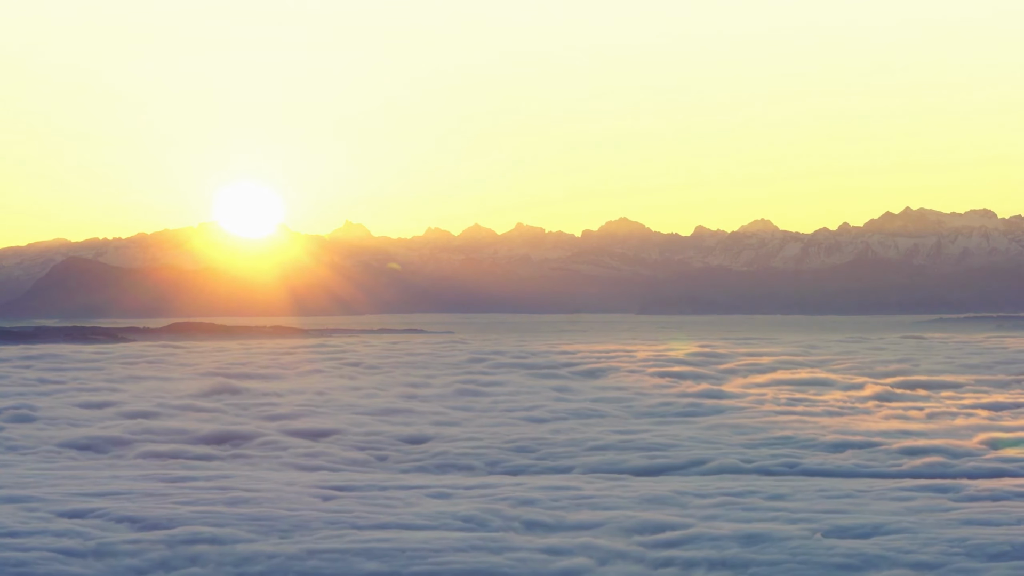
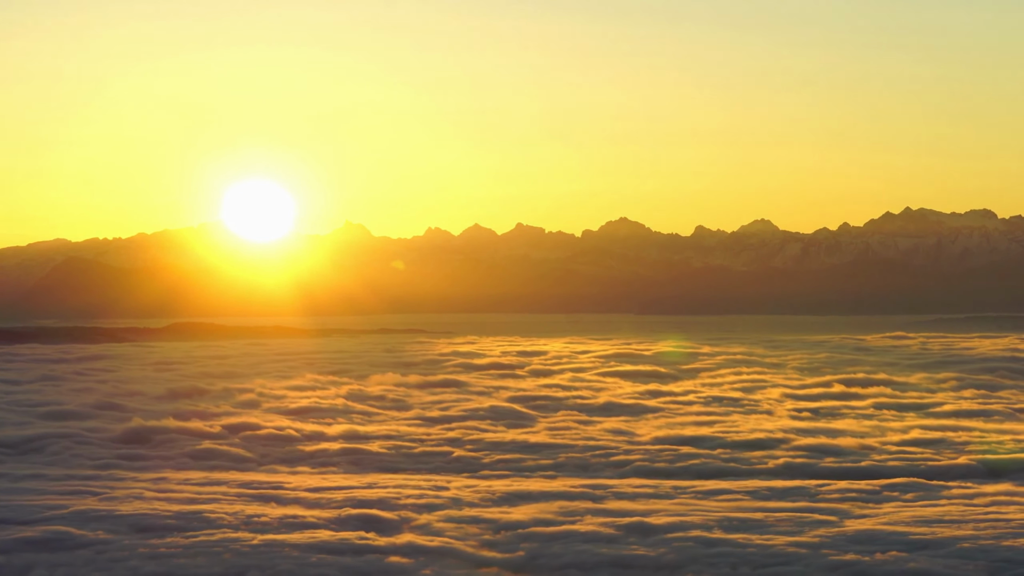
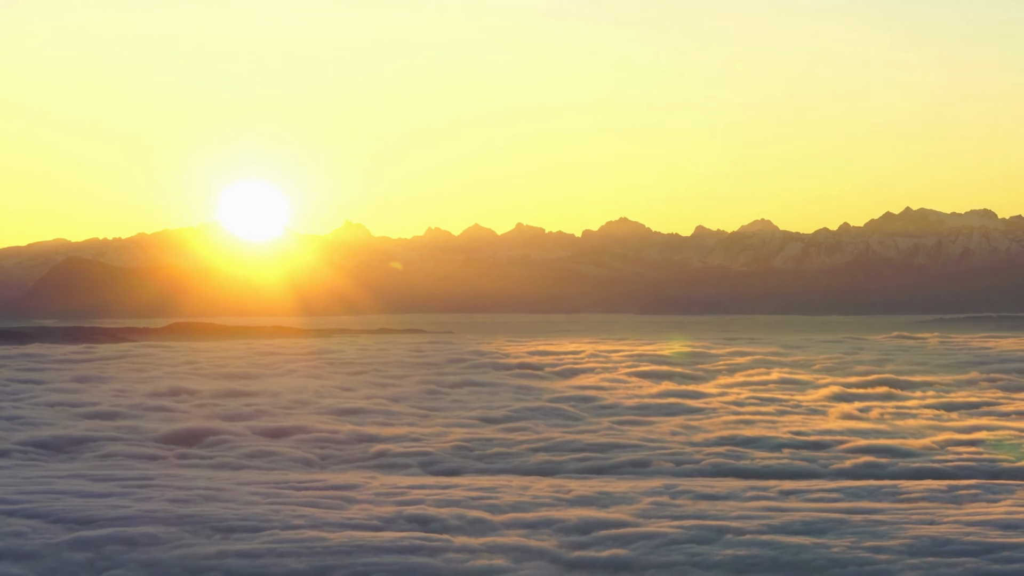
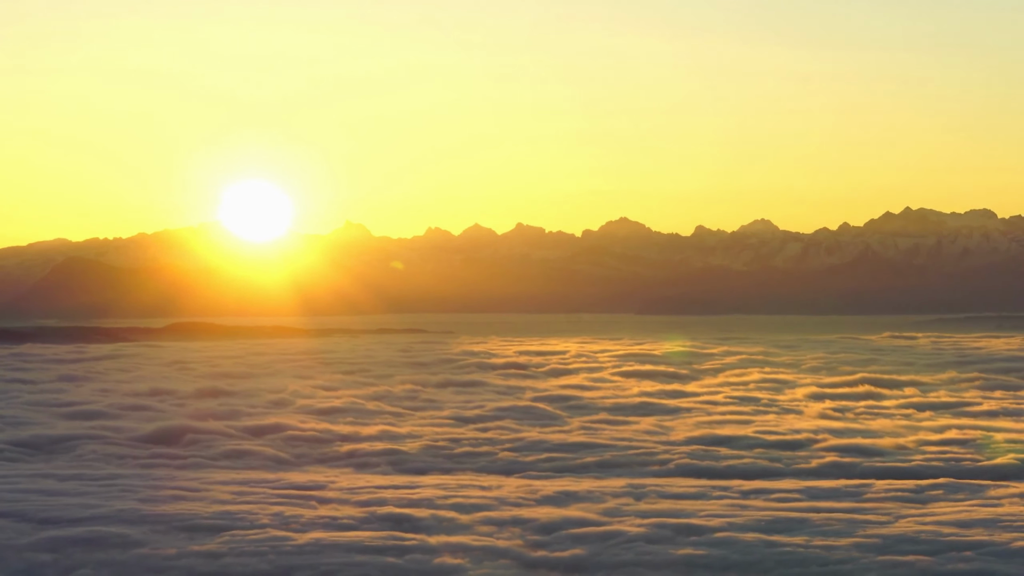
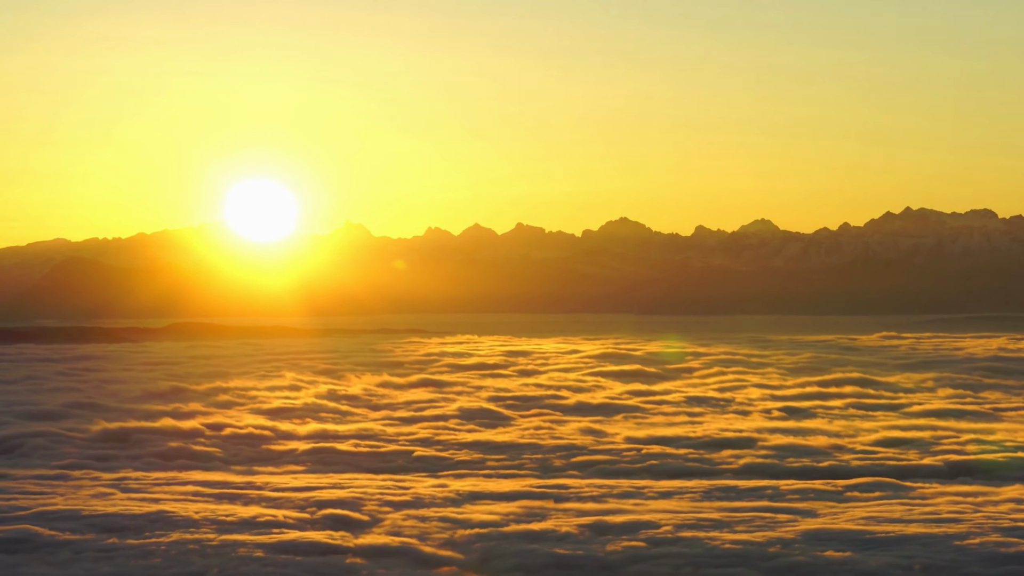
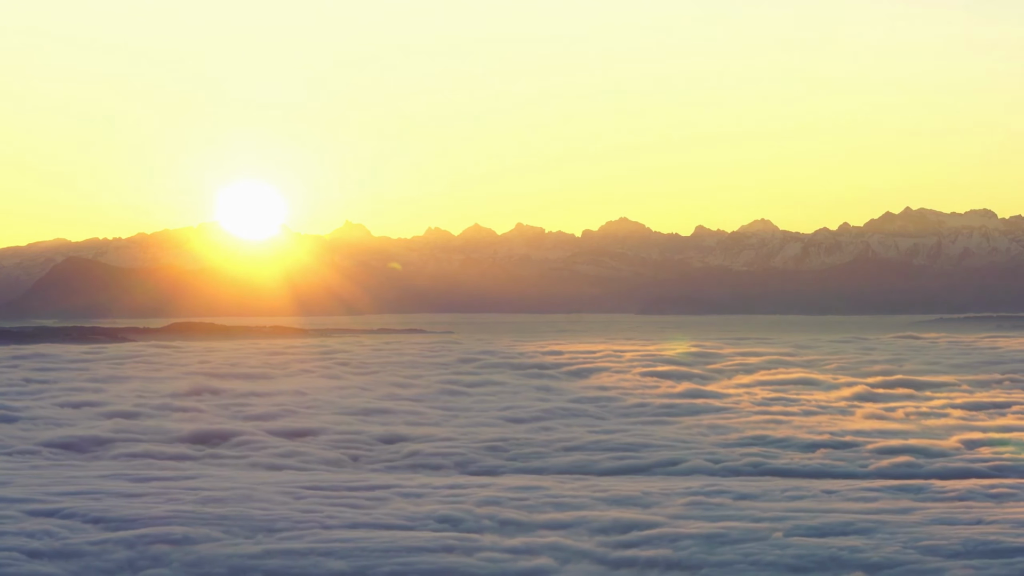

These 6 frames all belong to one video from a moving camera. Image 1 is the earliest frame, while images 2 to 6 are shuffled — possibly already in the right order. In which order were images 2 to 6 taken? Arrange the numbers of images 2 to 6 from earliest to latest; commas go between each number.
6, 3, 4, 2, 5
